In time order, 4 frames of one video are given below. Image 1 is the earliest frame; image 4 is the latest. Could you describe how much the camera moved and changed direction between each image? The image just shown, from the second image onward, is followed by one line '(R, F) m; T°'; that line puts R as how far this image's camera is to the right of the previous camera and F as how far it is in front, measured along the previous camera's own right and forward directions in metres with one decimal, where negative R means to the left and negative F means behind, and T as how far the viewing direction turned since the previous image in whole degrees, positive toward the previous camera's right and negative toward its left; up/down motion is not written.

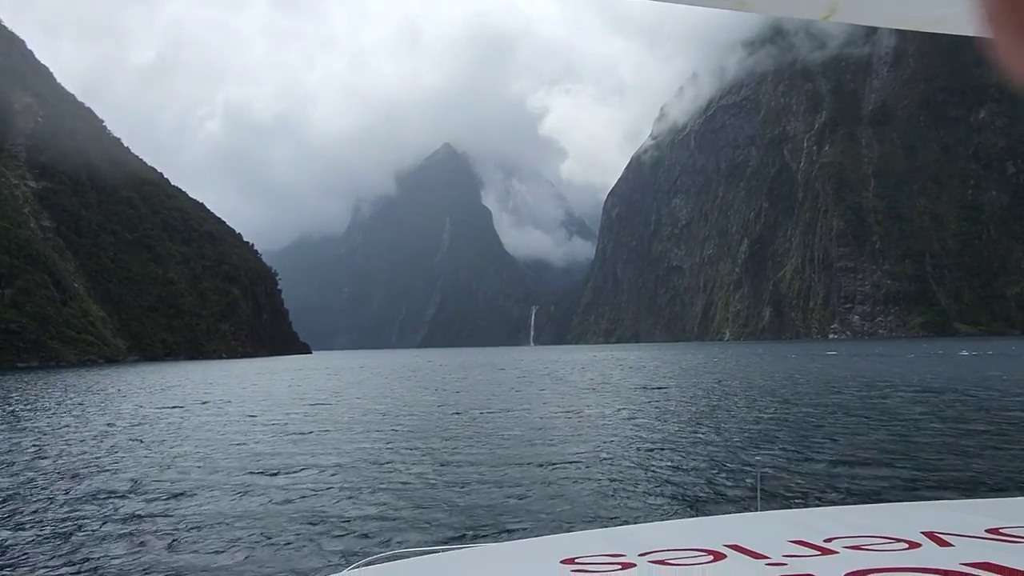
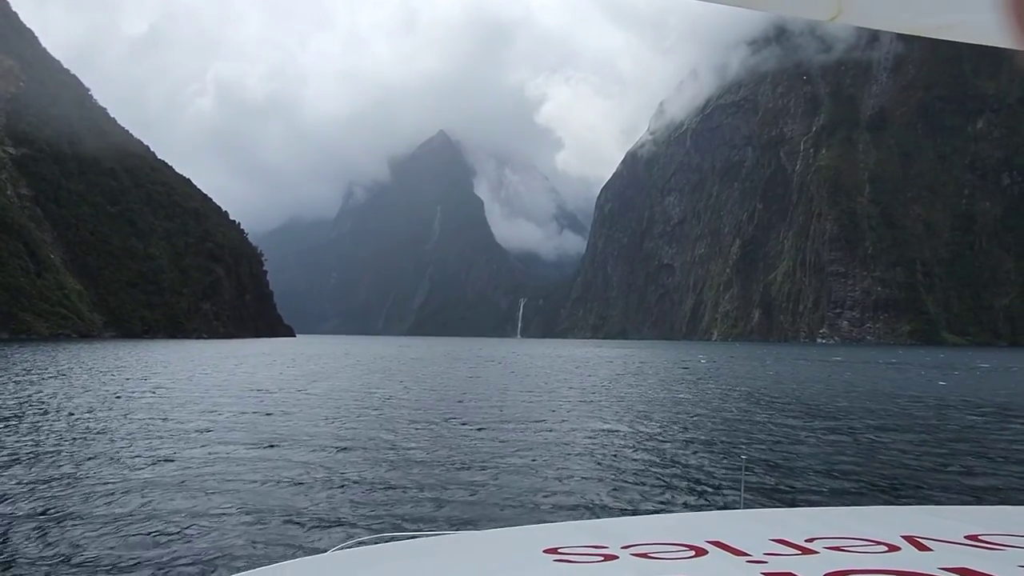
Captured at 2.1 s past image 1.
(+0.6, +1.0) m; +1°
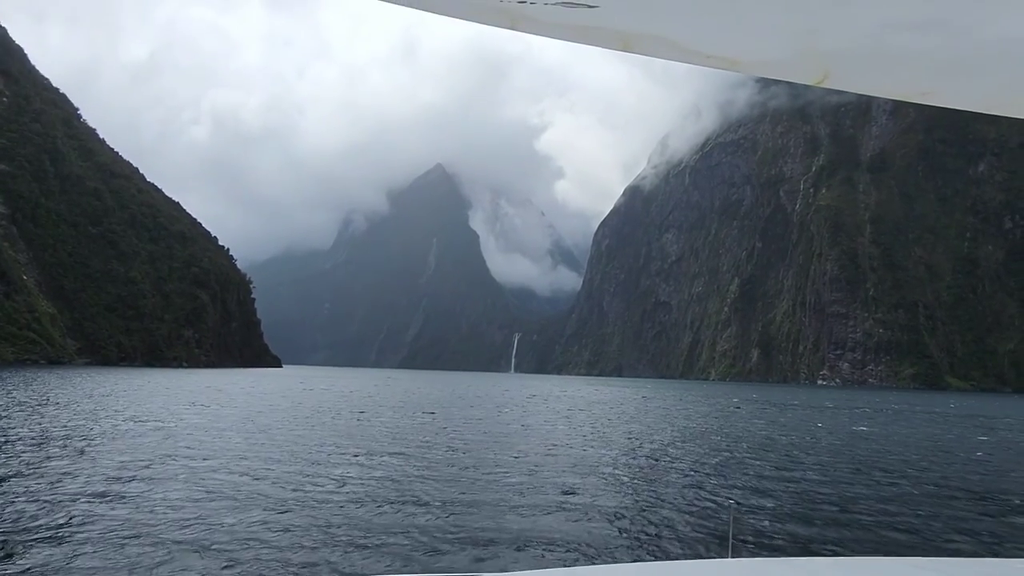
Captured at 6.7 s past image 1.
(+1.7, +1.6) m; 0°
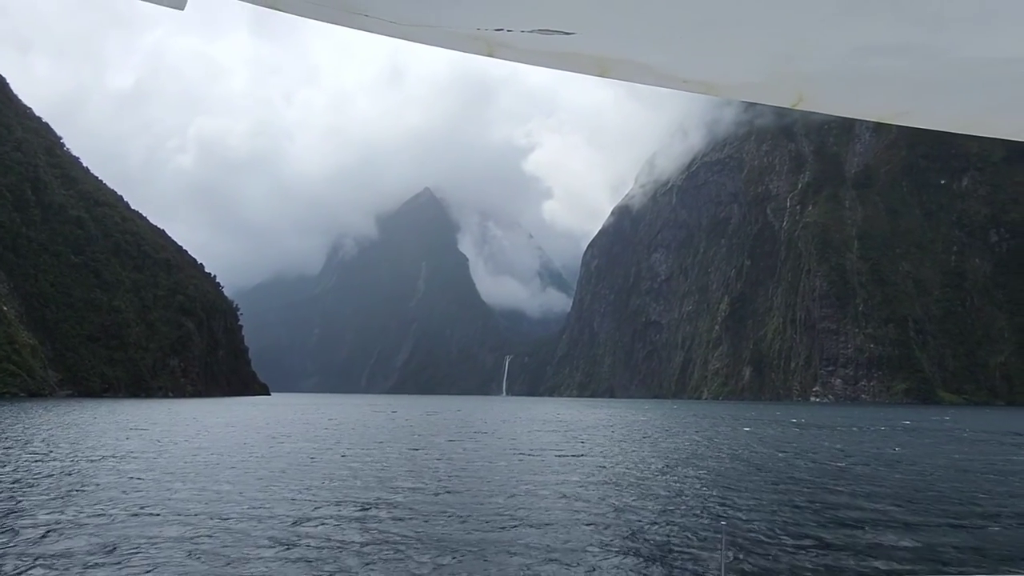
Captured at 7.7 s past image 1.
(+0.3, +0.4) m; +1°
